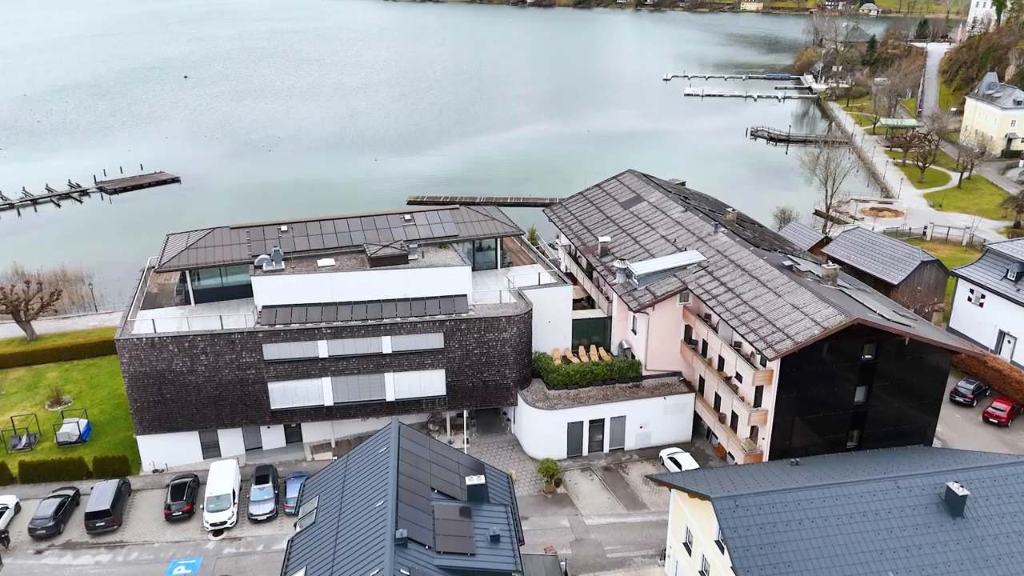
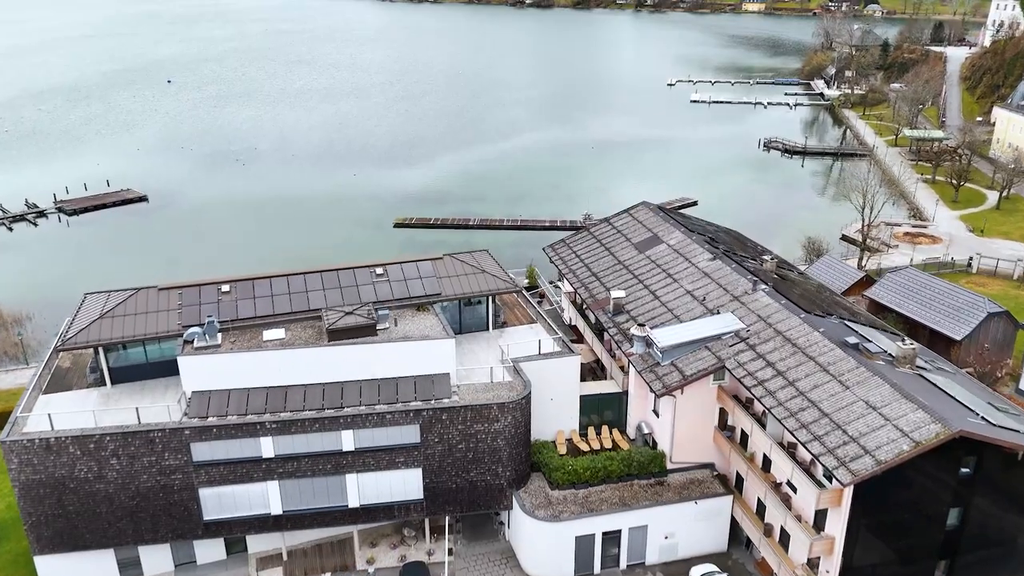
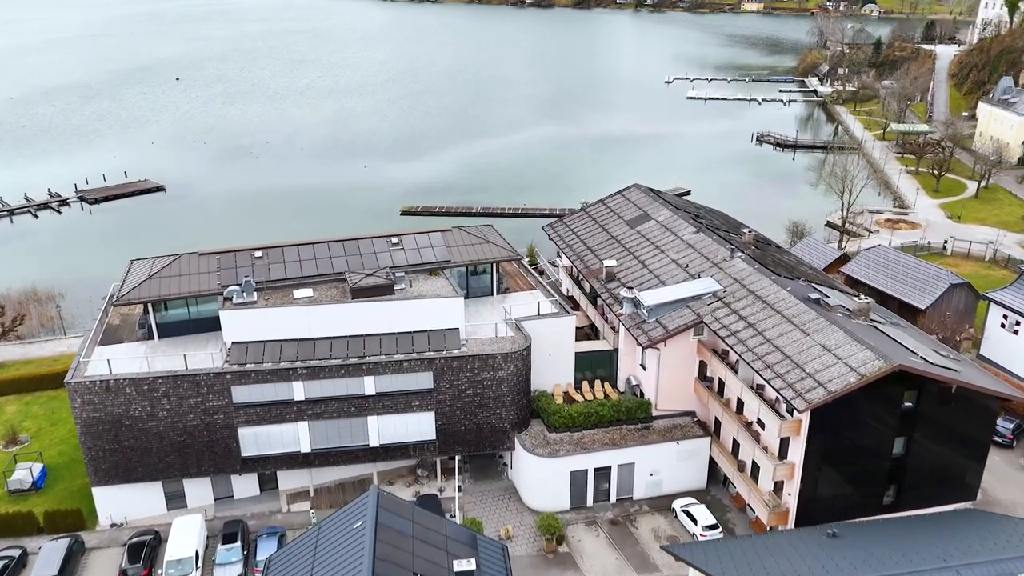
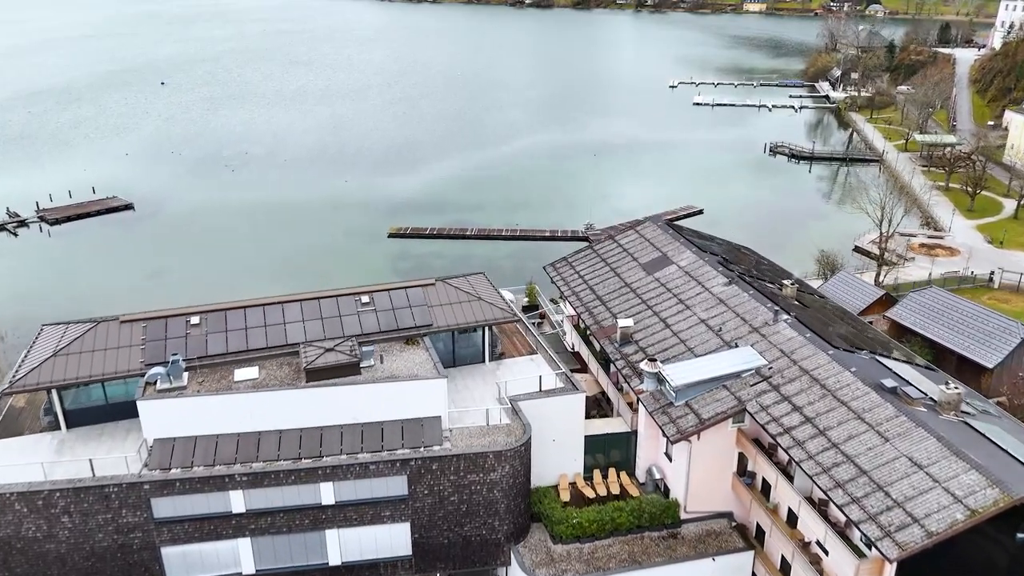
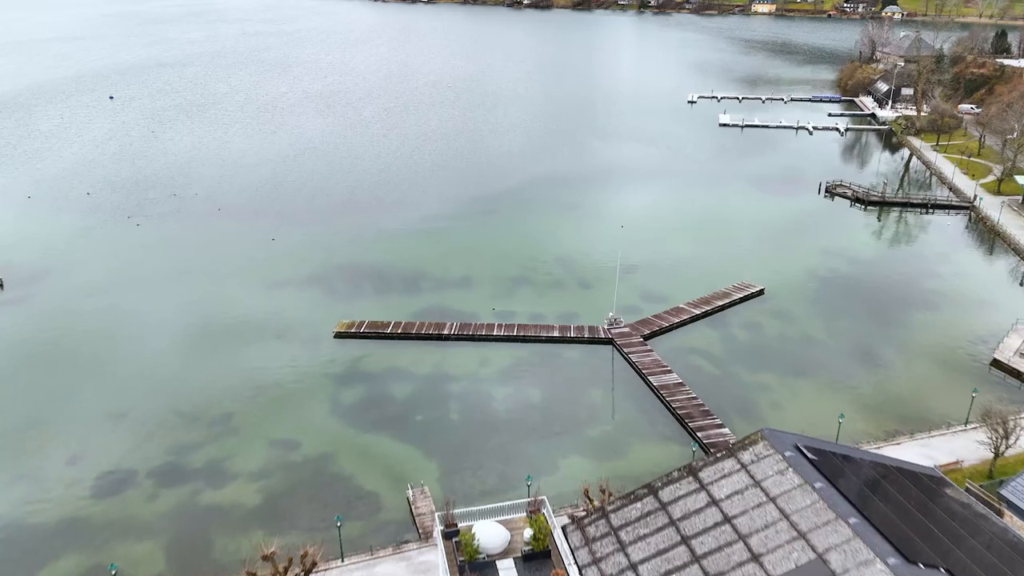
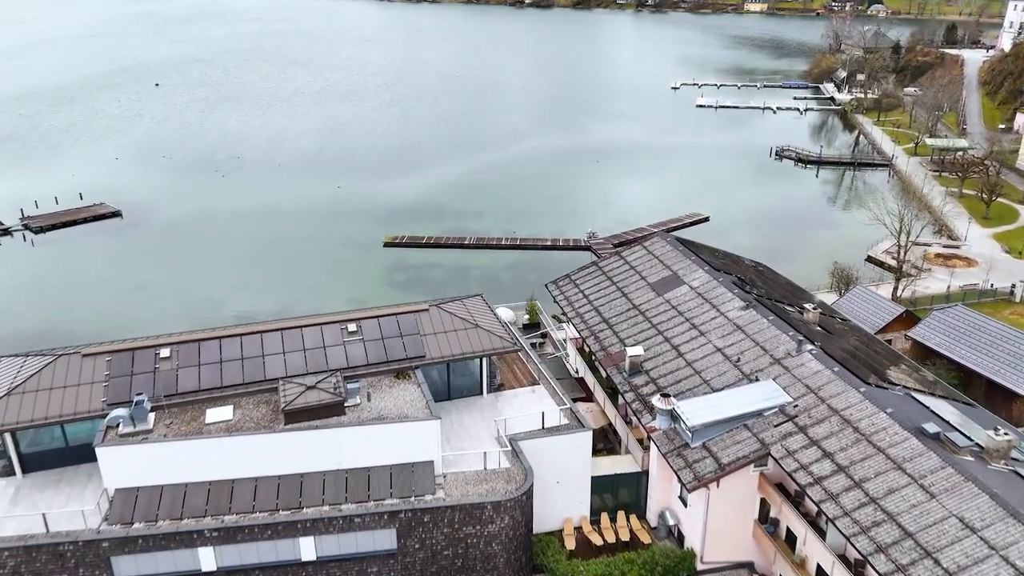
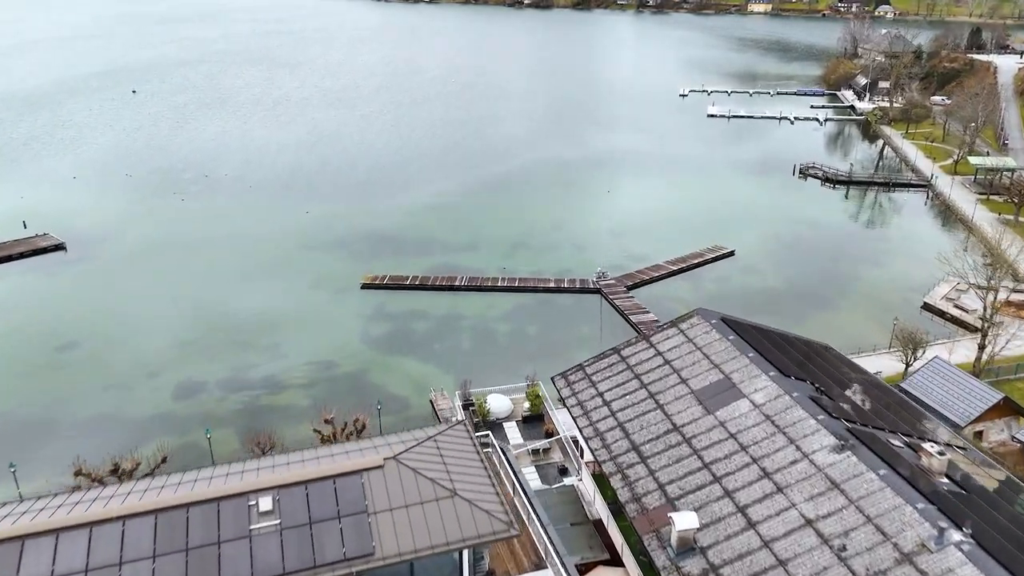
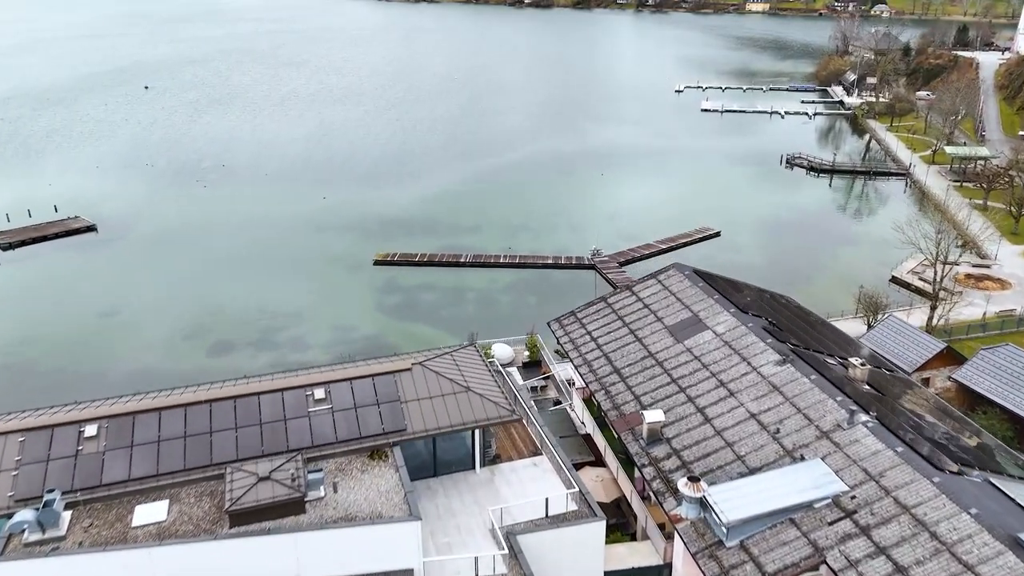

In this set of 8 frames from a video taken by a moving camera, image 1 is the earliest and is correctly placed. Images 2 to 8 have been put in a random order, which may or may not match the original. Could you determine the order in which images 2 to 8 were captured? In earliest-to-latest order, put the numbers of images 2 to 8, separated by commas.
3, 2, 4, 6, 8, 7, 5
